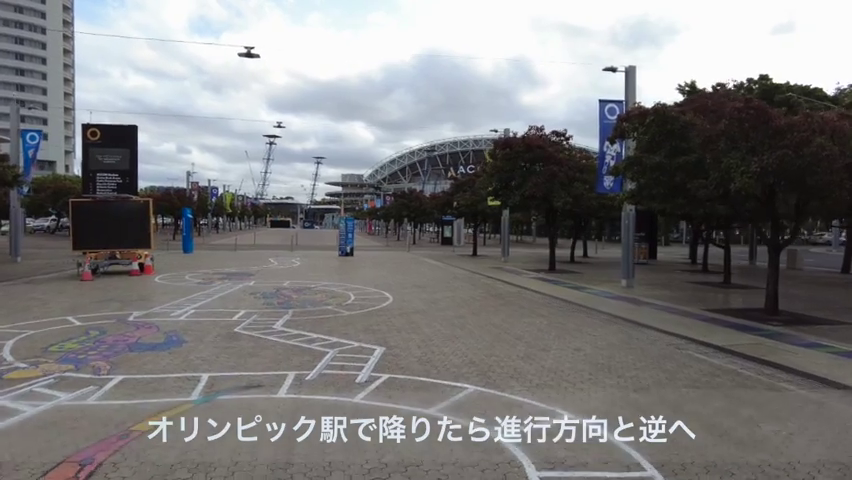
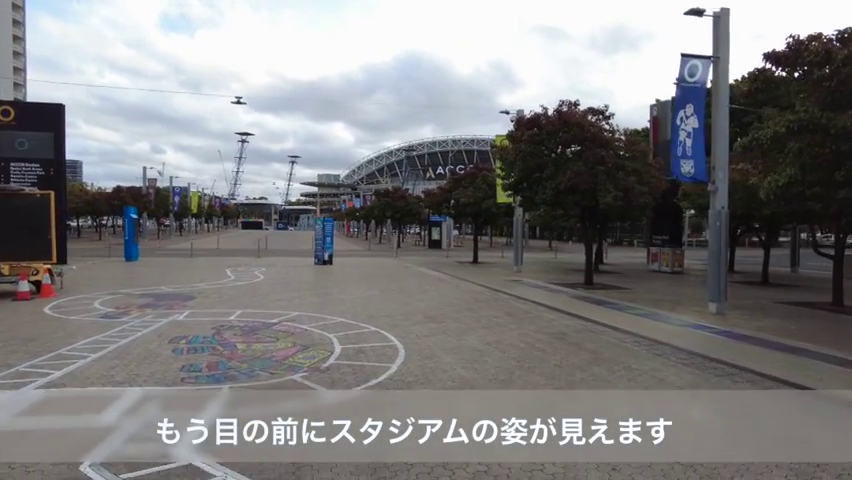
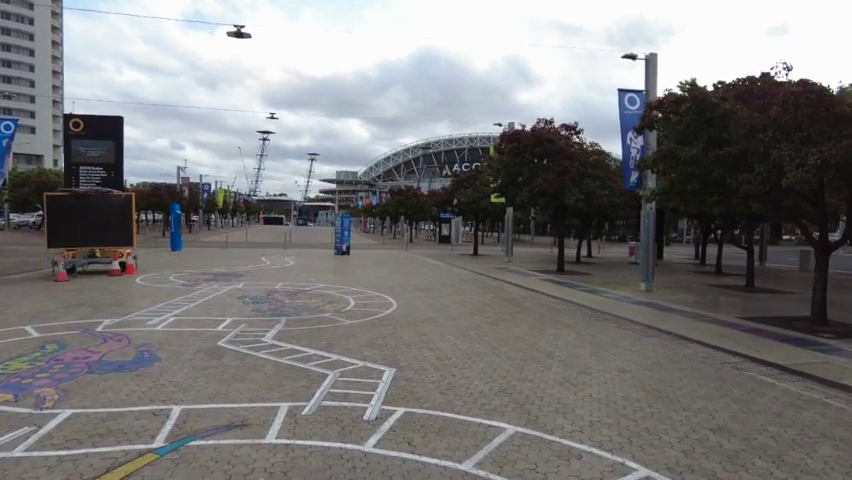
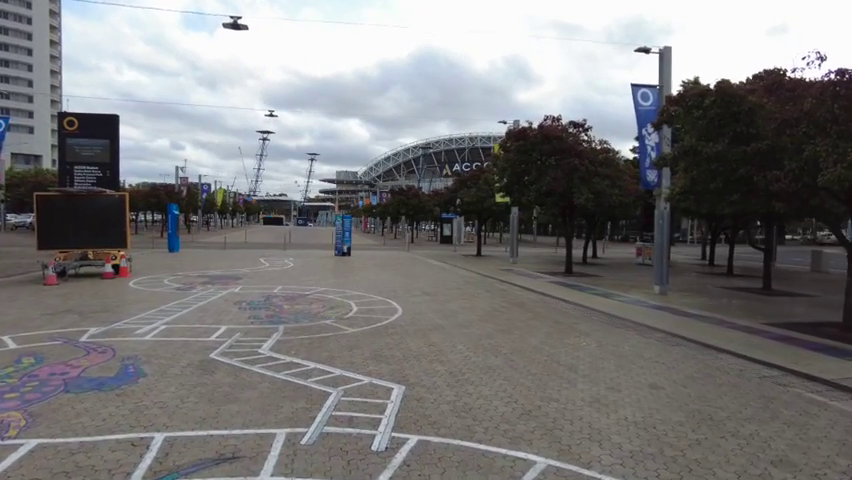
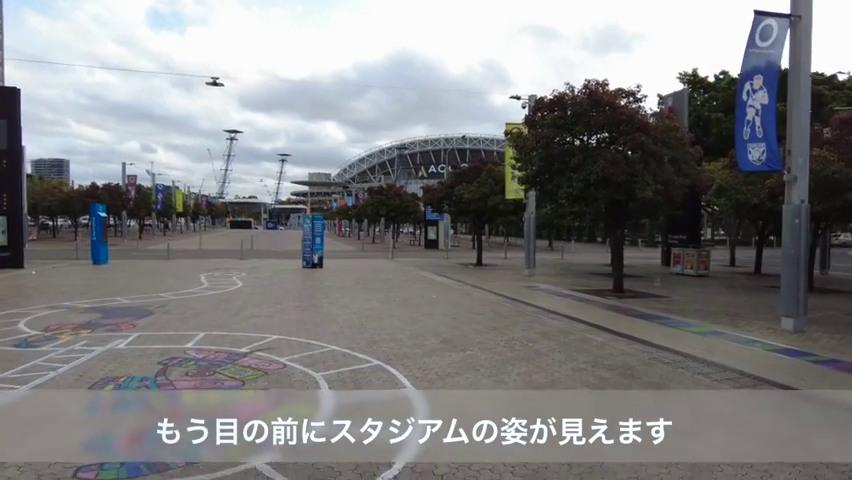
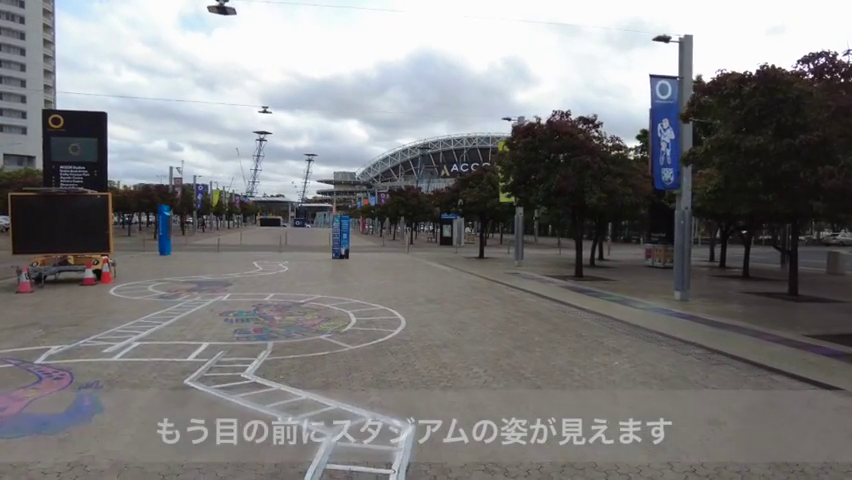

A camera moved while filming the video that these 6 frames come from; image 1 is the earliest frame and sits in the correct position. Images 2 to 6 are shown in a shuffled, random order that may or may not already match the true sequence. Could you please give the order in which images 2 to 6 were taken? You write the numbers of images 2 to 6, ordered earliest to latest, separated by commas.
3, 4, 6, 2, 5
